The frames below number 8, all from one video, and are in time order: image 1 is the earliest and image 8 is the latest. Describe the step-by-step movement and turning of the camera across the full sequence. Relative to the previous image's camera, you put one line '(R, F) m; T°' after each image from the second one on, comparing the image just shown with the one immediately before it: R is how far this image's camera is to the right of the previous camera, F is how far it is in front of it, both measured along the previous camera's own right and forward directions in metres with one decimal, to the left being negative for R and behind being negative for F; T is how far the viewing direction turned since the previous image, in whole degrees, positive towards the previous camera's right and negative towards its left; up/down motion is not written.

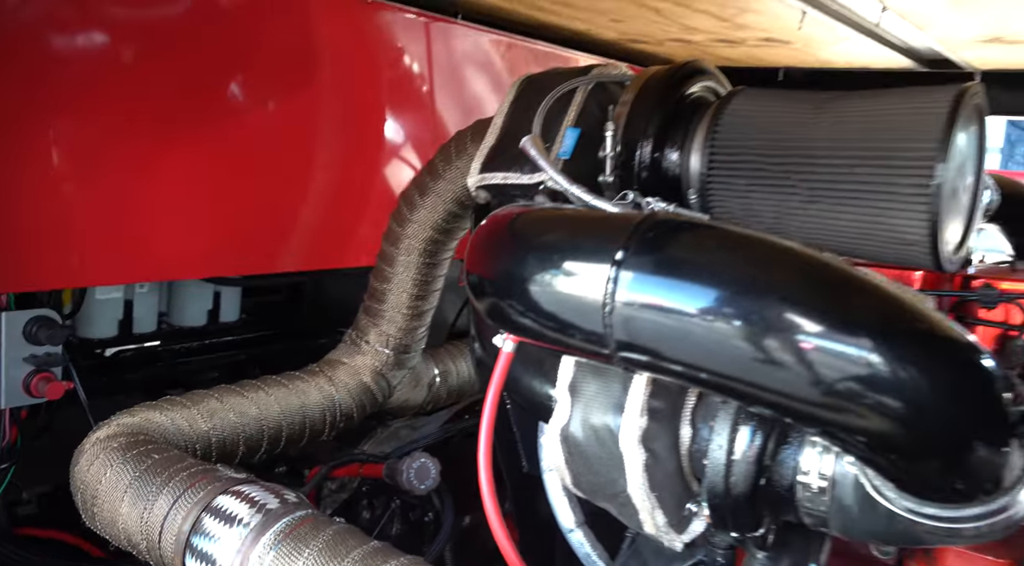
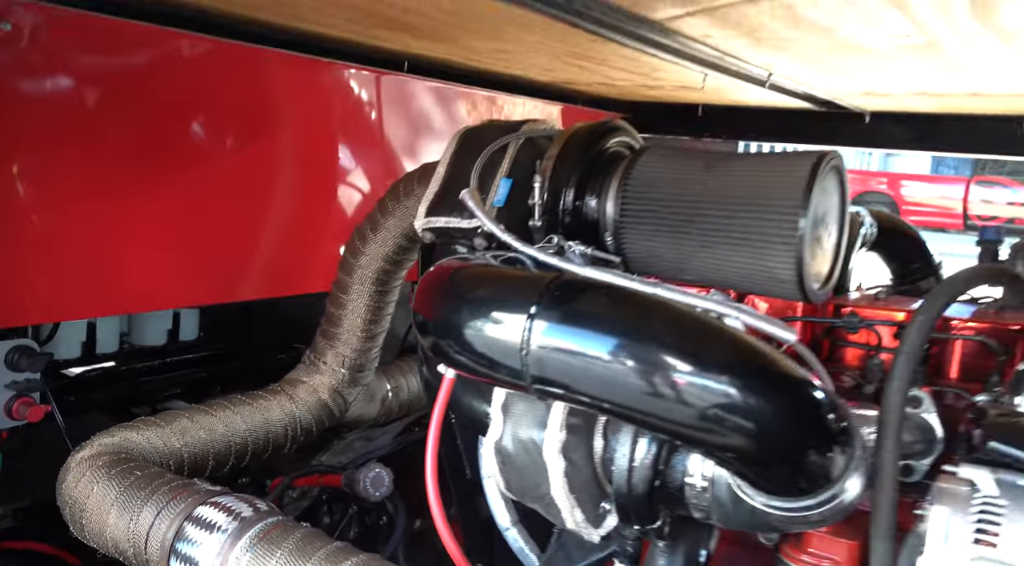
(0.0, -0.1) m; +3°
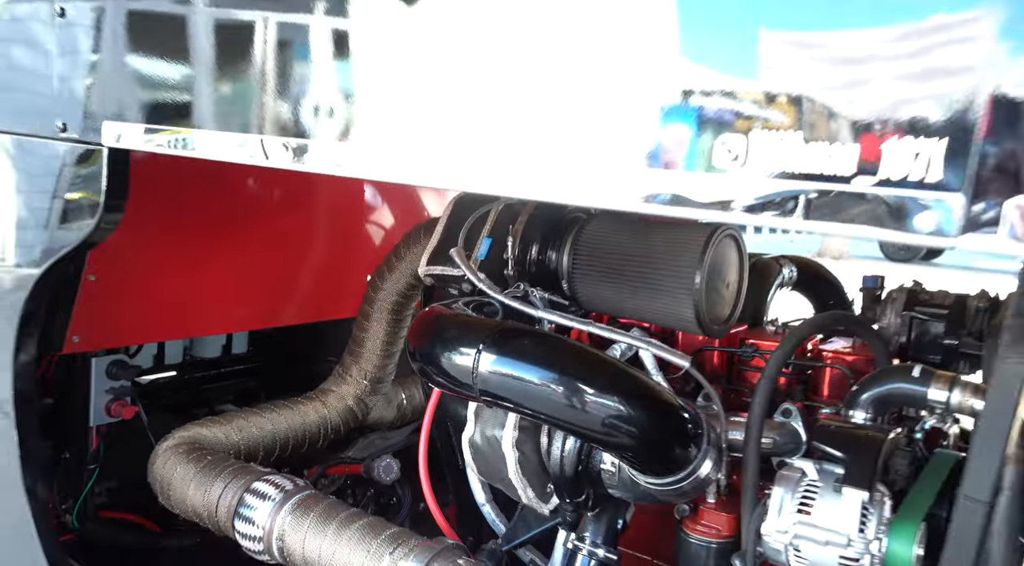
(+0.1, -0.3) m; -2°
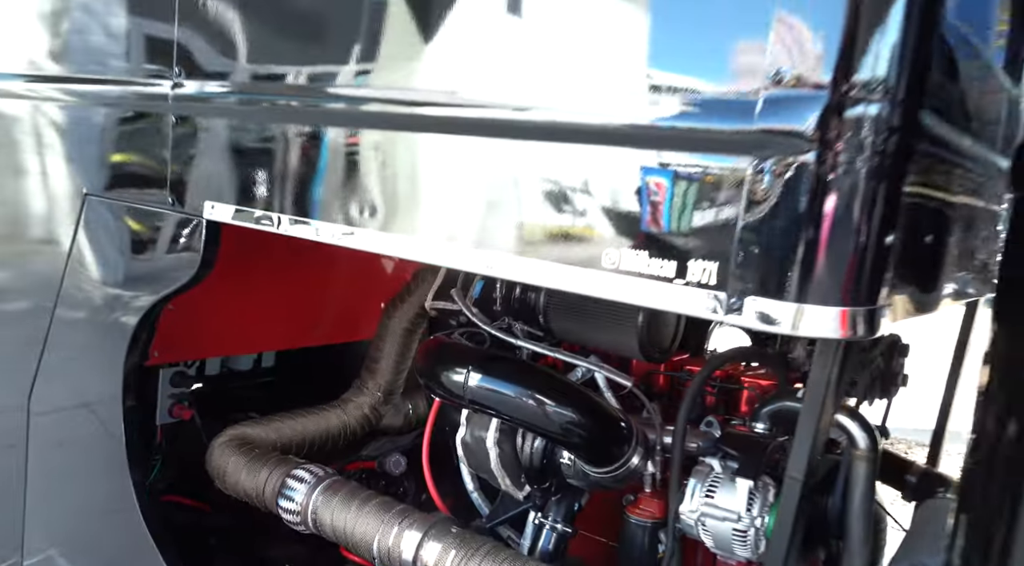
(0.0, -0.4) m; 0°
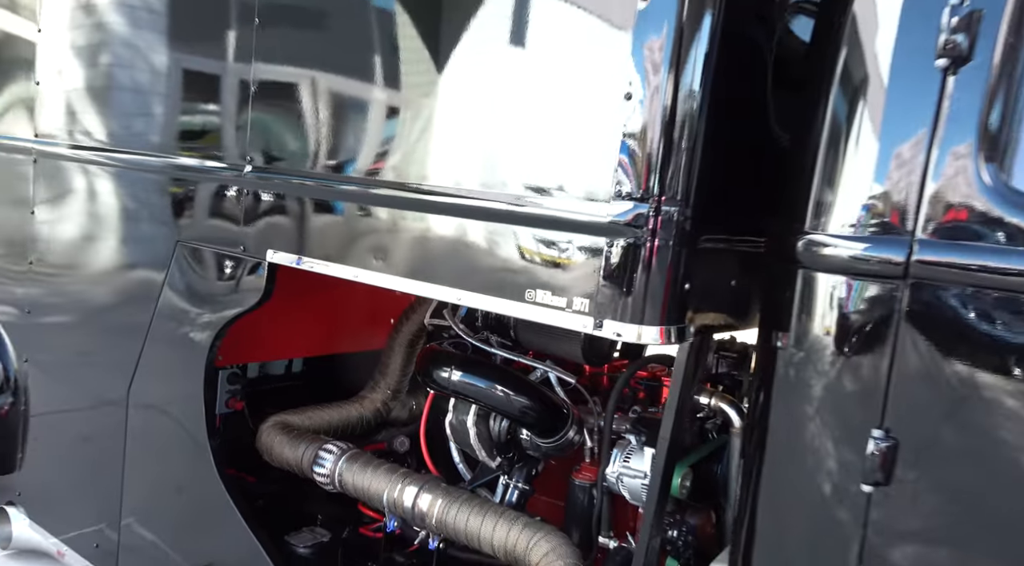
(+0.1, -0.6) m; -1°
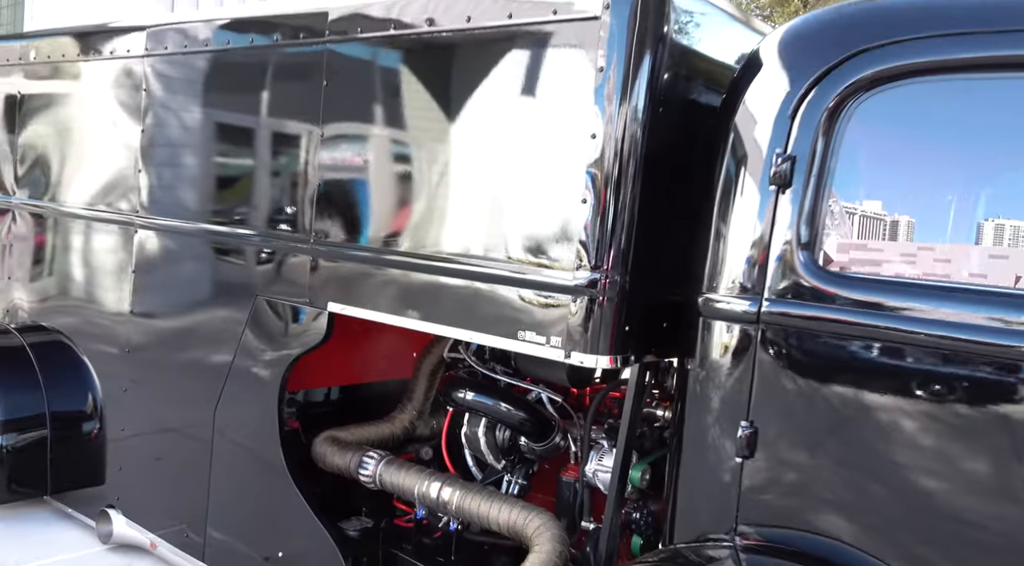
(0.0, -0.6) m; -1°
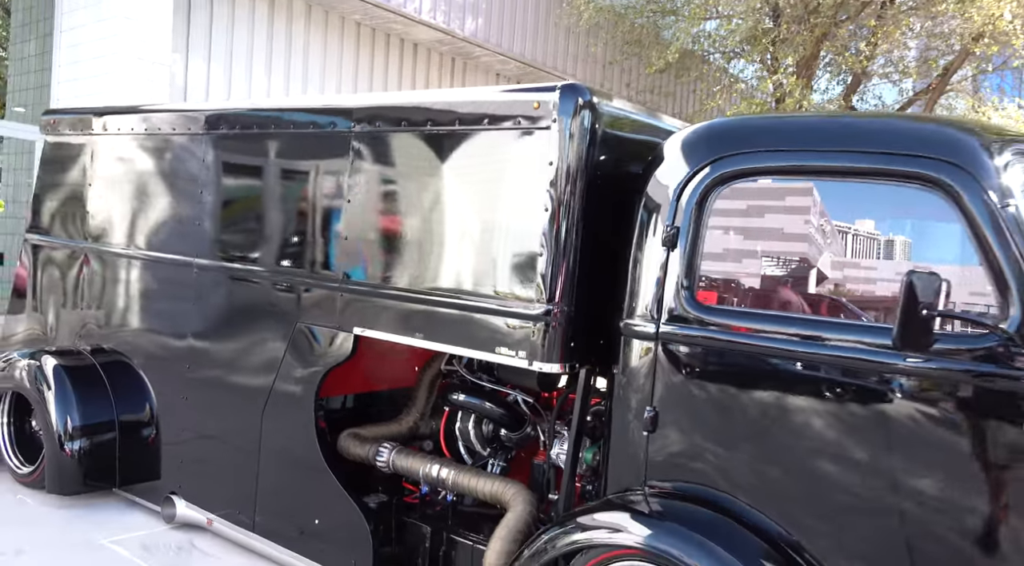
(0.0, -0.8) m; 0°
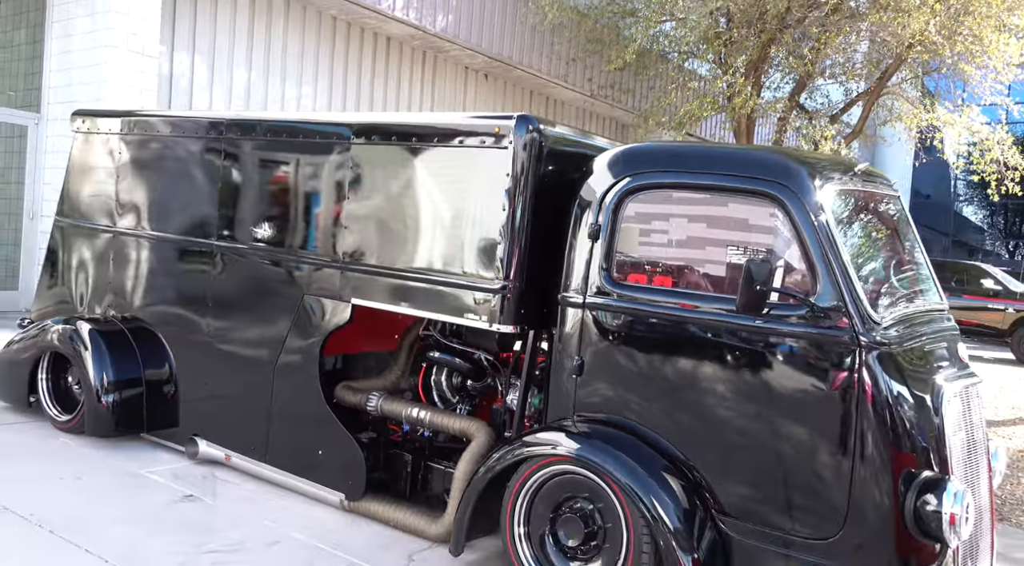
(0.0, -0.9) m; +2°
